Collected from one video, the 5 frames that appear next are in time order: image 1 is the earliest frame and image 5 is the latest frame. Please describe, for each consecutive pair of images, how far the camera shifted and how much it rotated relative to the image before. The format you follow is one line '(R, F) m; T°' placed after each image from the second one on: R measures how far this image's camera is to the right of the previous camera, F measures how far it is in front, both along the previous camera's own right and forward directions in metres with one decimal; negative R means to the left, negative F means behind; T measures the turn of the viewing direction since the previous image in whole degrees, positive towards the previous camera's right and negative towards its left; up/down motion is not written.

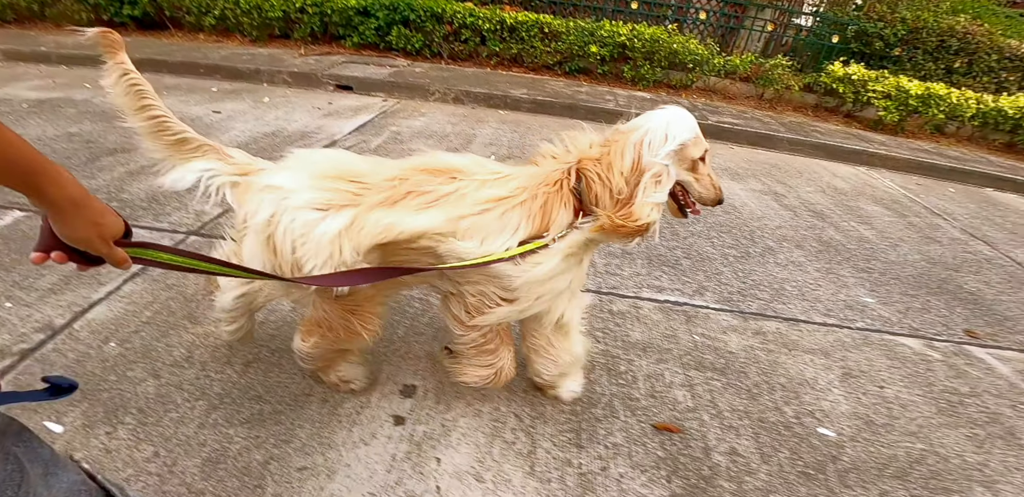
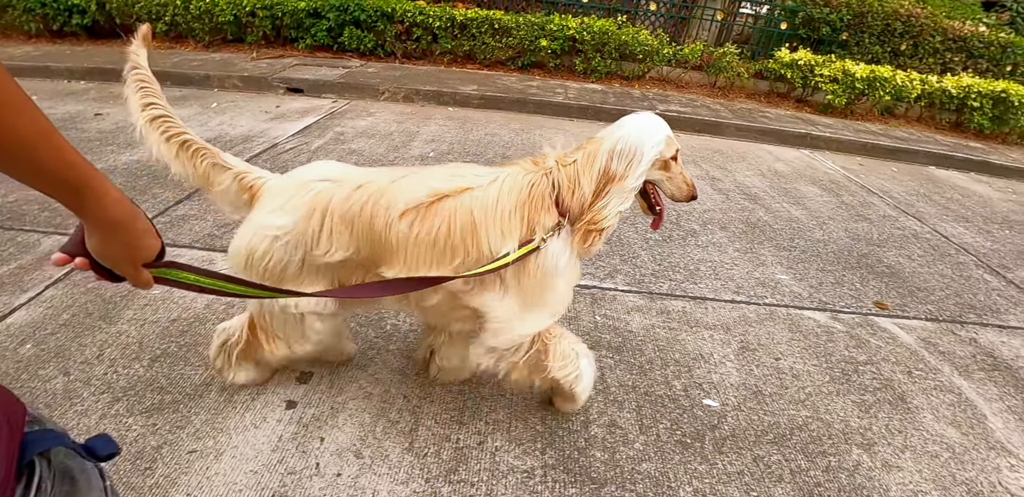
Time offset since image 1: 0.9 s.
(+0.5, -0.1) m; 0°
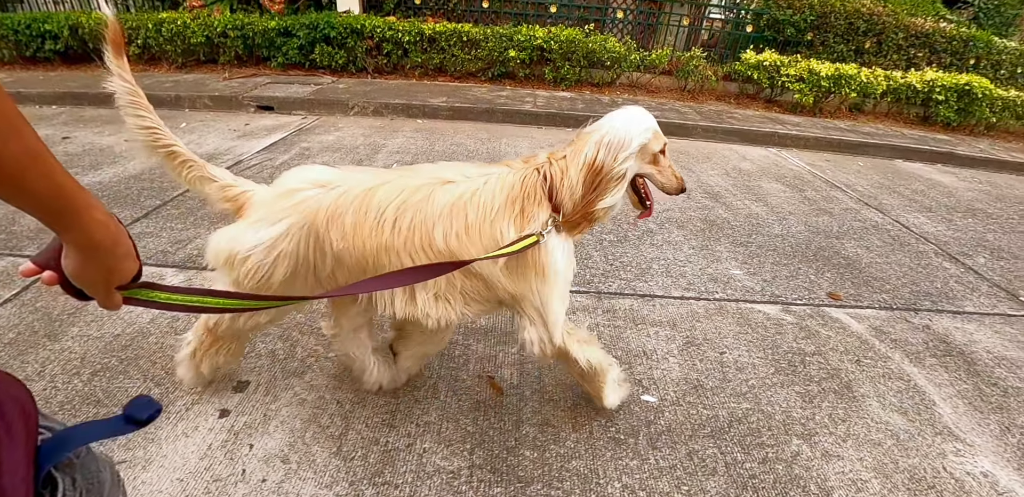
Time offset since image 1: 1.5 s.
(+0.3, 0.0) m; 0°
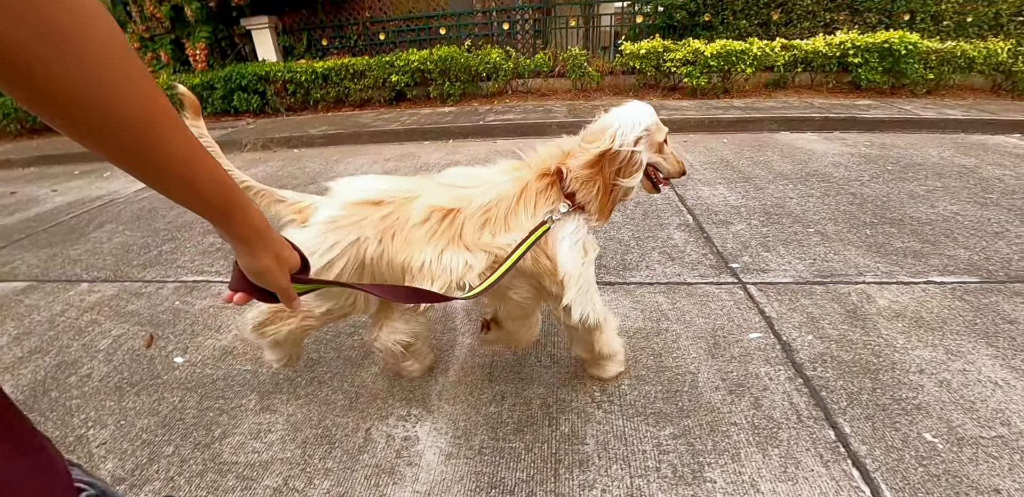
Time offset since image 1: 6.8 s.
(+3.1, +0.3) m; -16°
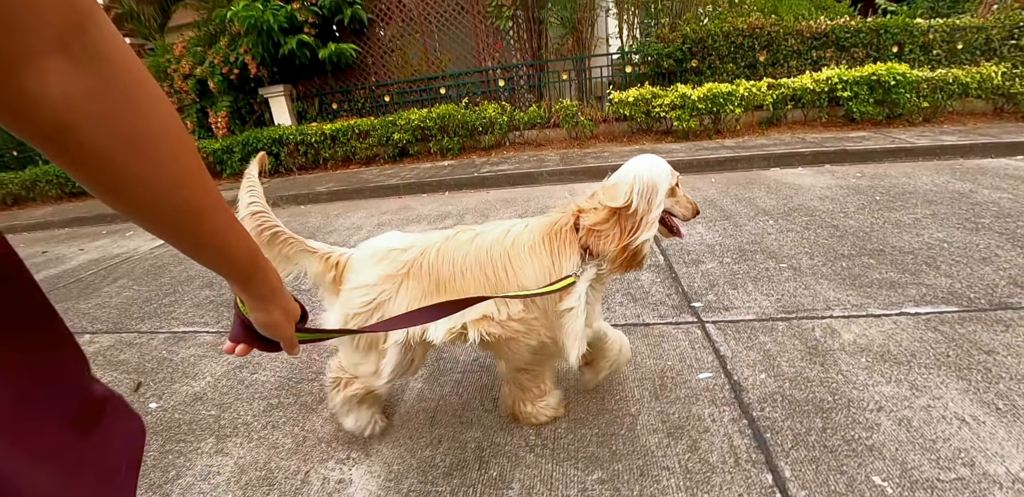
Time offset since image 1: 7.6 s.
(+0.5, -0.1) m; -4°
